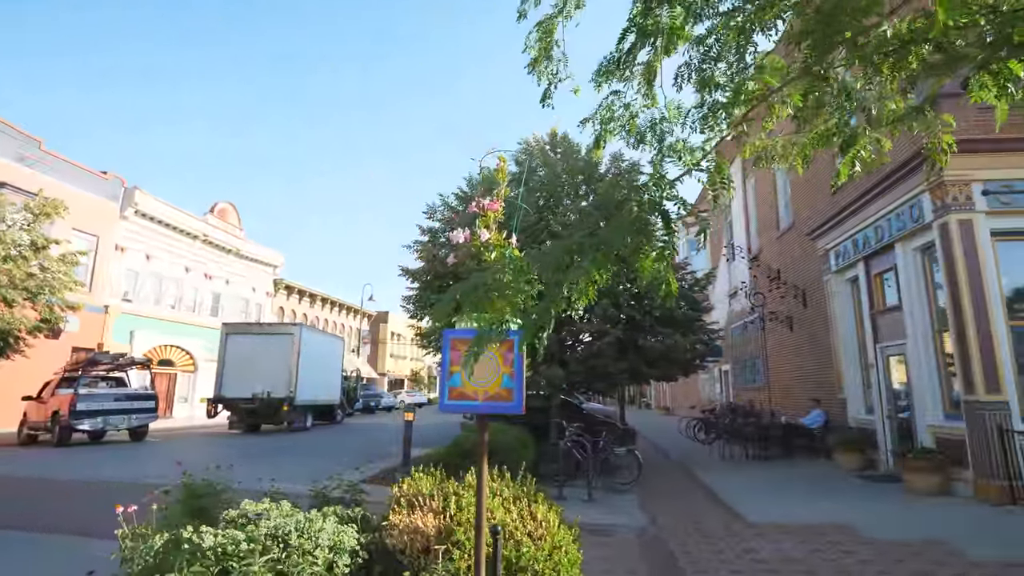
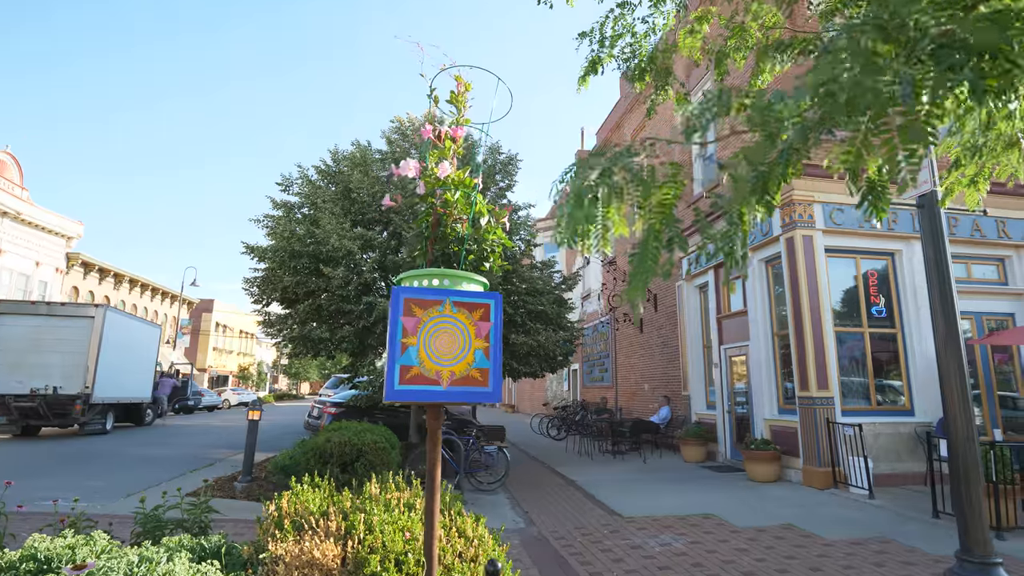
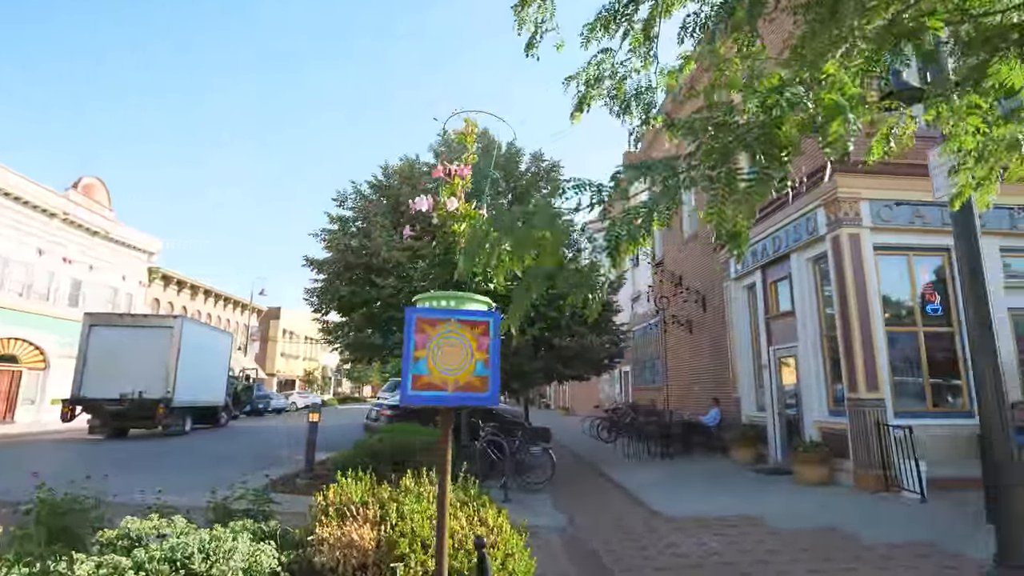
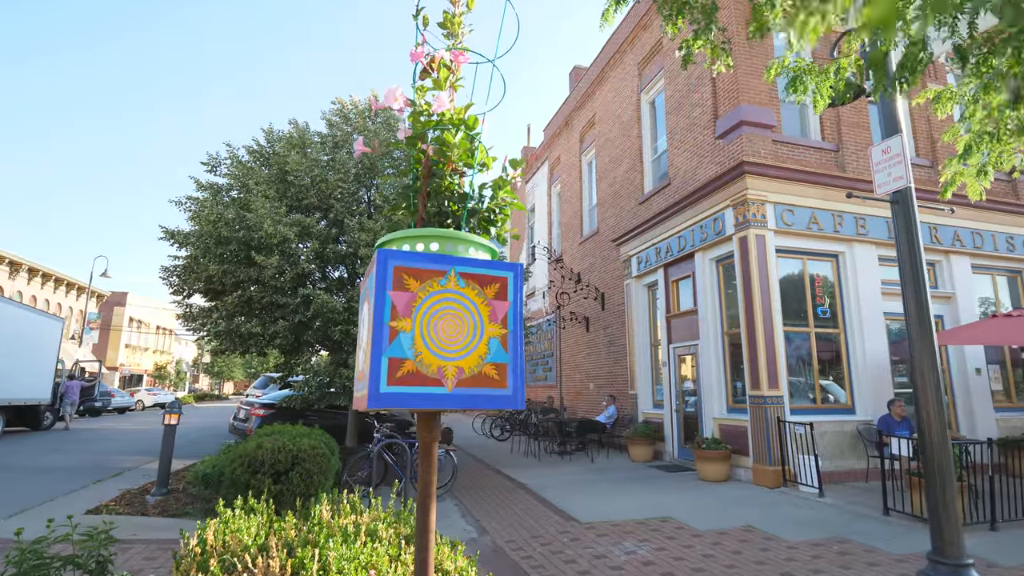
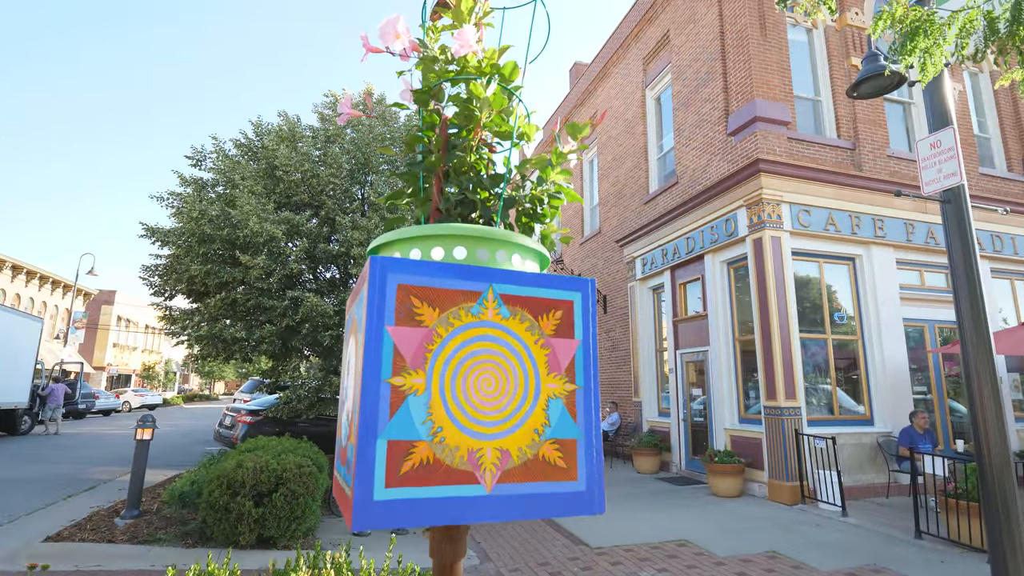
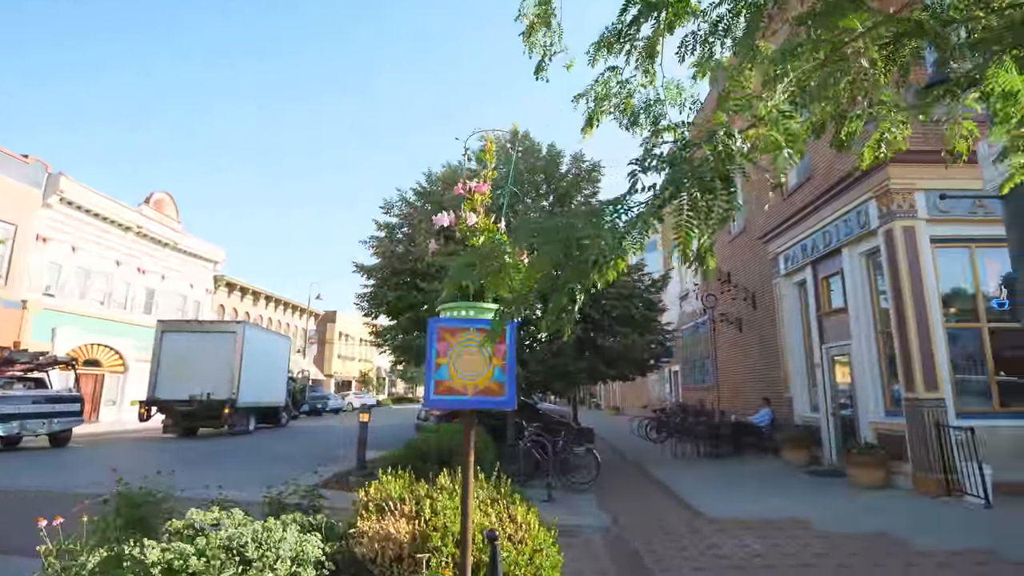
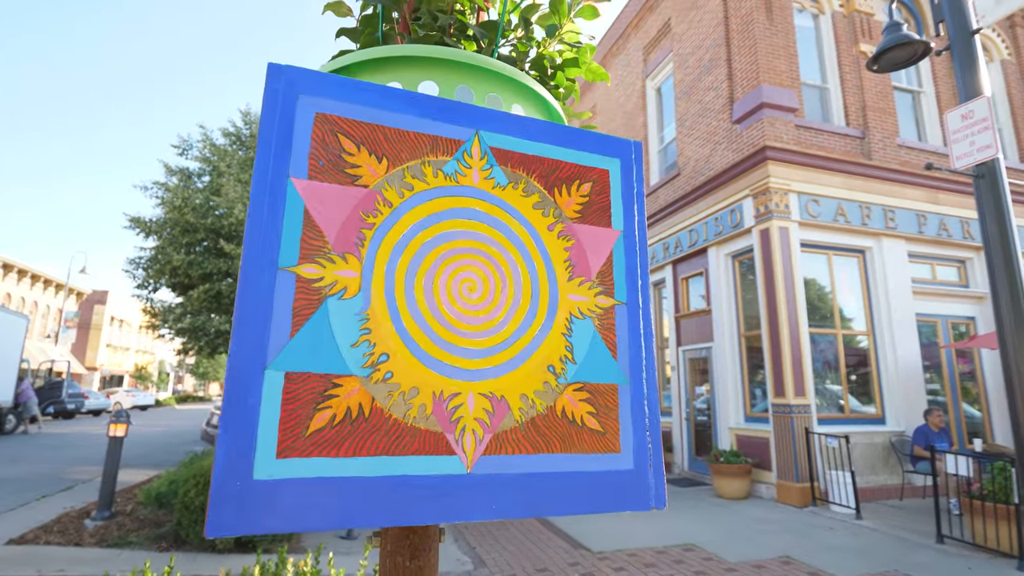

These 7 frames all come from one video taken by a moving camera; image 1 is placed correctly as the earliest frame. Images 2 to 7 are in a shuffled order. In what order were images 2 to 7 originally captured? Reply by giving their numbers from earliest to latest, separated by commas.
6, 3, 2, 4, 5, 7
